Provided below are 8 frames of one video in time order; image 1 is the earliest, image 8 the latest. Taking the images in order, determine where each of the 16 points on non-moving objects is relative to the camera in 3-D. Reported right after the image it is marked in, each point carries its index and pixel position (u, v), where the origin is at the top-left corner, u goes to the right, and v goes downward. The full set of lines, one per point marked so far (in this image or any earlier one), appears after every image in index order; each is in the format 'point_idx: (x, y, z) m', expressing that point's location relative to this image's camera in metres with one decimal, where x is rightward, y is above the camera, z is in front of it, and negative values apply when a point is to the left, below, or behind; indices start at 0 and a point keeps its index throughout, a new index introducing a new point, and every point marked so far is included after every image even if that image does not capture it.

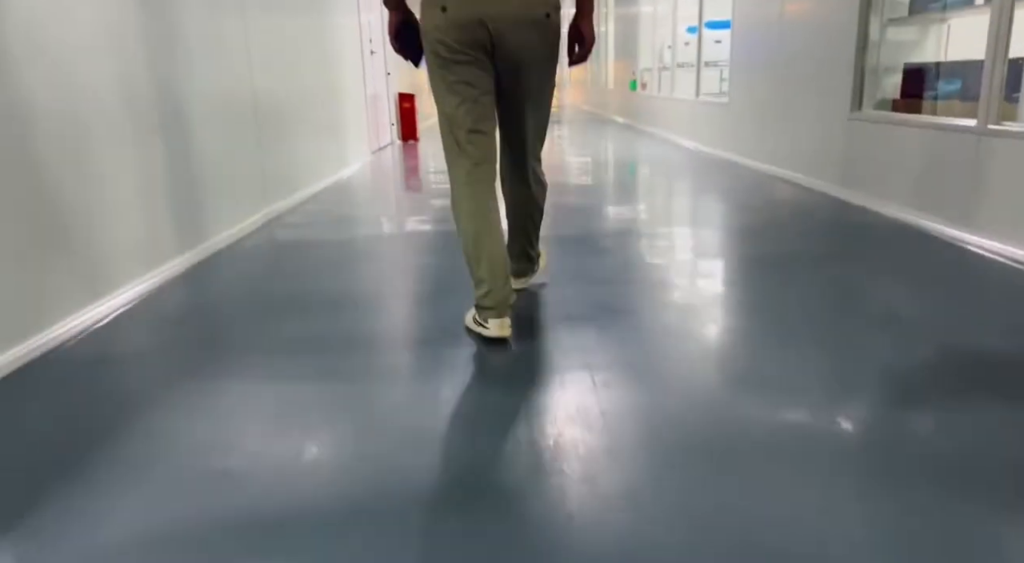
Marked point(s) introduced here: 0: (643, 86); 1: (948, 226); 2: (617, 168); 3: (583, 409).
0: (+1.6, +2.4, +9.6) m
1: (+1.6, +0.2, +2.7) m
2: (+0.8, +0.9, +5.7) m
3: (+0.2, -0.3, +1.6) m
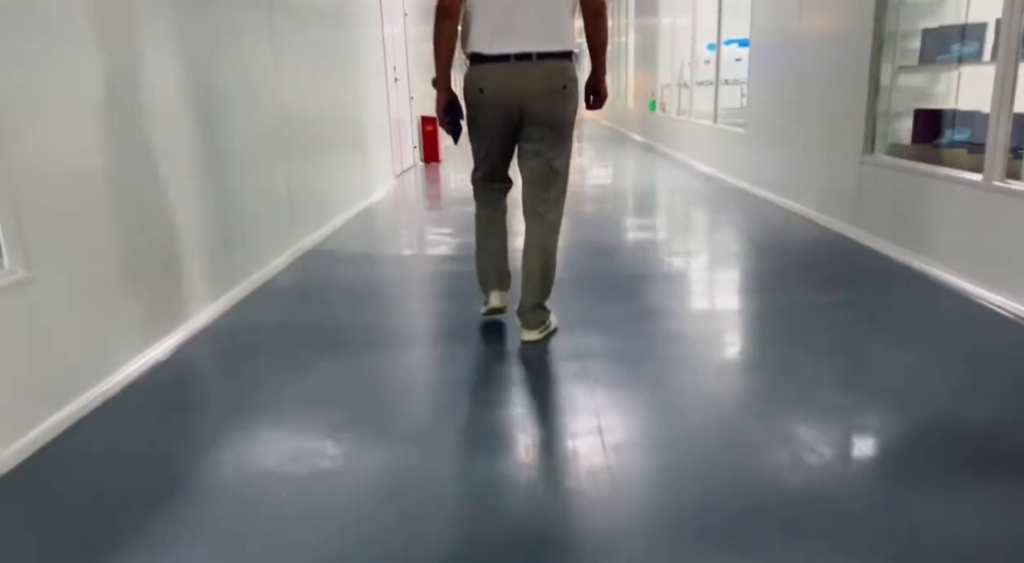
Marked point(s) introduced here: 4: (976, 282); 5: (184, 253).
0: (+1.9, +2.2, +9.6) m
1: (+1.7, 0.0, +2.8) m
2: (+1.0, +0.7, +5.8) m
3: (+0.2, -0.4, +1.7) m
4: (+1.7, 0.0, +2.7) m
5: (-1.1, +0.1, +2.6) m
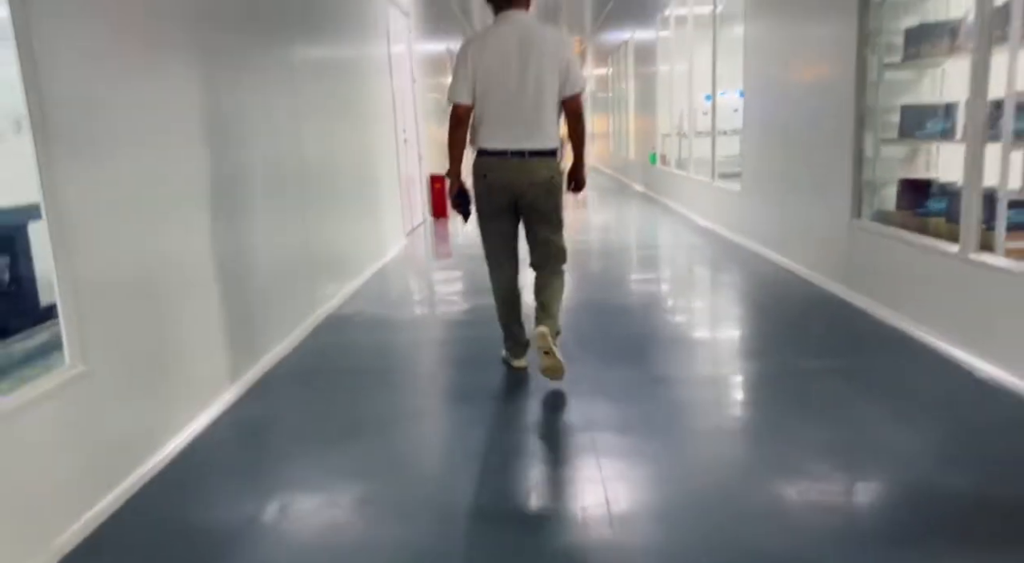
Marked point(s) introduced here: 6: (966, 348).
0: (+2.0, +1.6, +9.9) m
1: (+1.7, -0.2, +3.0) m
2: (+1.0, +0.3, +6.0) m
3: (+0.2, -0.6, +1.9) m
4: (+1.7, -0.3, +2.9) m
5: (-1.1, -0.2, +2.8) m
6: (+1.7, -0.3, +2.7) m
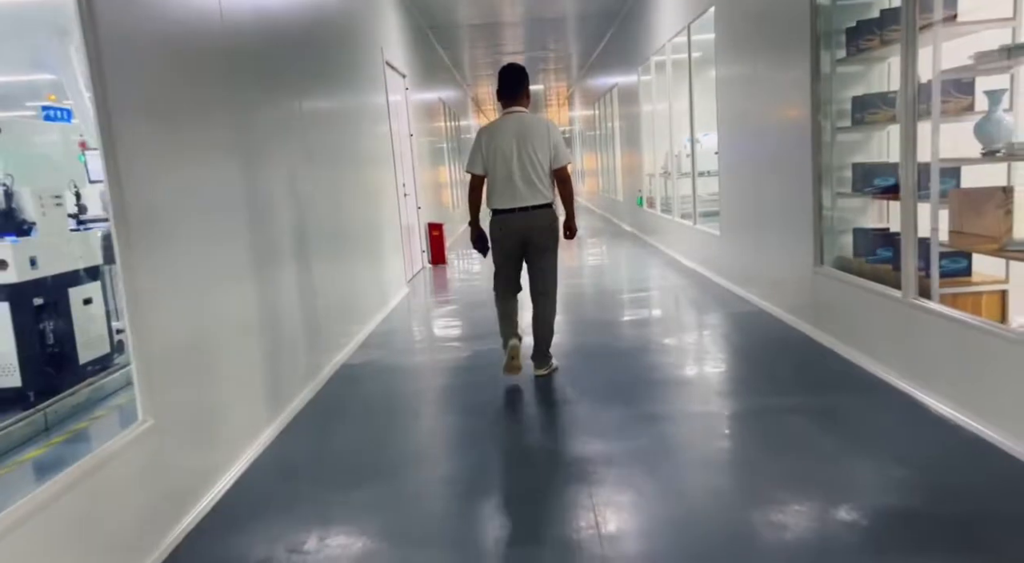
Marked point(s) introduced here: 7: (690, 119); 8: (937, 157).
0: (+1.9, +1.1, +10.4) m
1: (+1.7, -0.4, +3.3) m
2: (+1.0, -0.1, +6.4) m
3: (+0.2, -0.8, +2.2) m
4: (+1.7, -0.4, +3.2) m
5: (-1.1, -0.4, +3.2) m
6: (+1.7, -0.4, +3.1) m
7: (+1.8, +1.7, +7.6) m
8: (+1.7, +0.5, +3.0) m
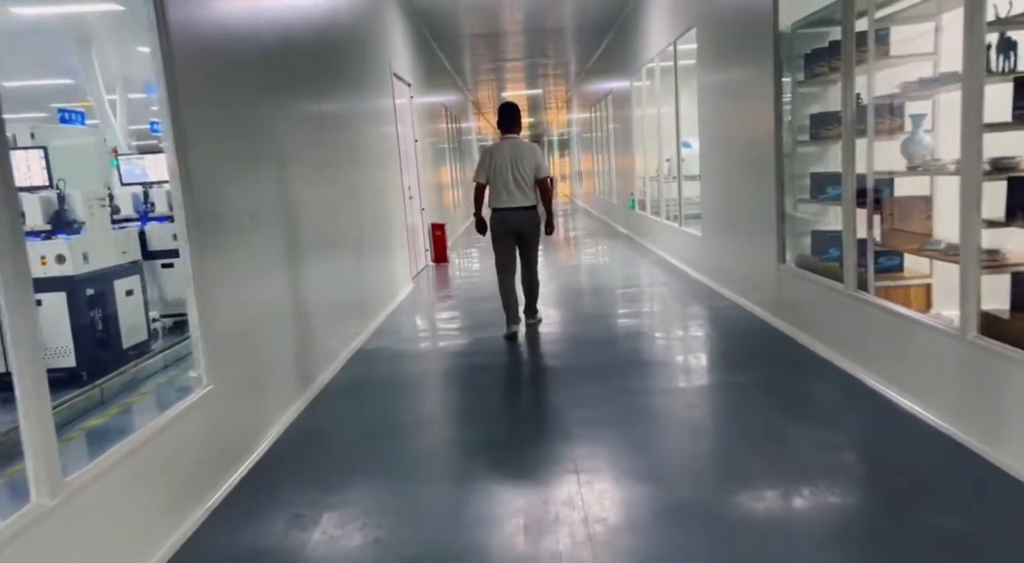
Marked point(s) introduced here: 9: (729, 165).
0: (+1.9, +1.1, +10.8) m
1: (+1.7, -0.4, +3.8) m
2: (+1.0, -0.1, +6.9) m
3: (+0.2, -0.8, +2.7) m
4: (+1.7, -0.4, +3.7) m
5: (-1.1, -0.4, +3.7) m
6: (+1.7, -0.4, +3.6) m
7: (+1.8, +1.7, +8.1) m
8: (+1.7, +0.5, +3.5) m
9: (+1.6, +0.9, +5.7) m
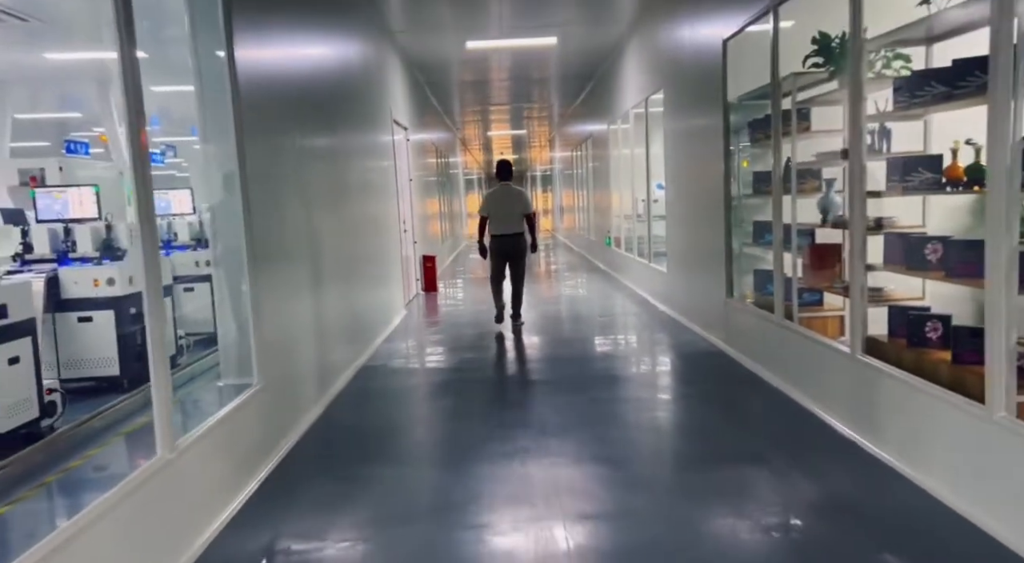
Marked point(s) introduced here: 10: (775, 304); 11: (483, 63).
0: (+1.6, +0.6, +11.6) m
1: (+1.6, -0.6, +4.6) m
2: (+0.8, -0.4, +7.6) m
3: (+0.2, -0.9, +3.4) m
4: (+1.6, -0.6, +4.4) m
5: (-1.2, -0.5, +4.3) m
6: (+1.6, -0.6, +4.3) m
7: (+1.6, +1.3, +9.0) m
8: (+1.6, +0.3, +4.3) m
9: (+1.5, +0.6, +6.5) m
10: (+1.6, -0.1, +4.5) m
11: (-0.4, +3.1, +10.6) m
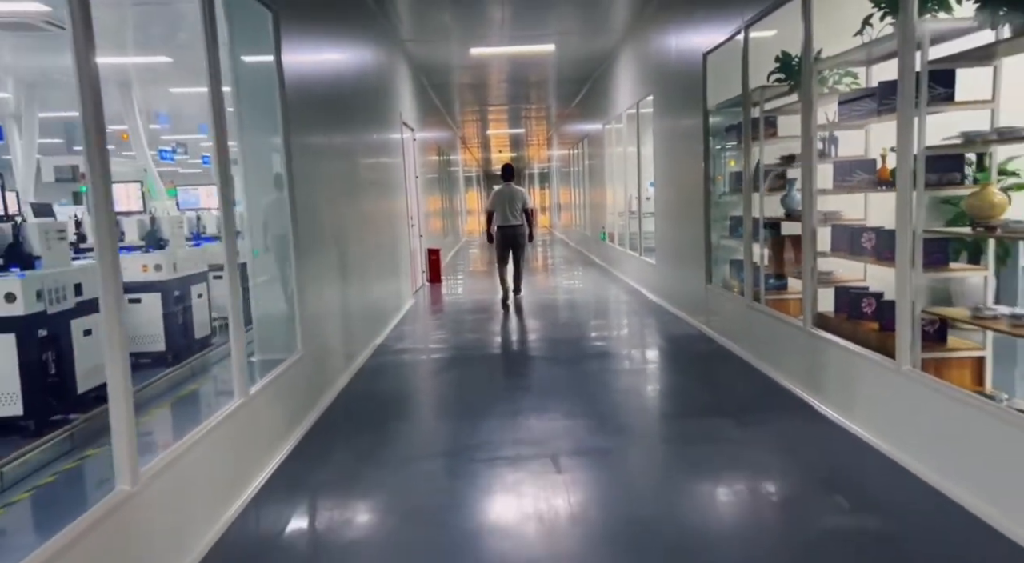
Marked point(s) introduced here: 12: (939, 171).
0: (+1.6, +0.8, +12.2) m
1: (+1.6, -0.5, +5.2) m
2: (+0.8, -0.3, +8.2) m
3: (+0.2, -0.8, +4.0) m
4: (+1.6, -0.5, +5.0) m
5: (-1.2, -0.4, +4.9) m
6: (+1.6, -0.5, +4.9) m
7: (+1.6, +1.4, +9.6) m
8: (+1.6, +0.4, +4.9) m
9: (+1.6, +0.7, +7.1) m
10: (+1.6, 0.0, +5.1) m
11: (-0.4, +3.2, +11.1) m
12: (+1.7, +0.4, +3.1) m
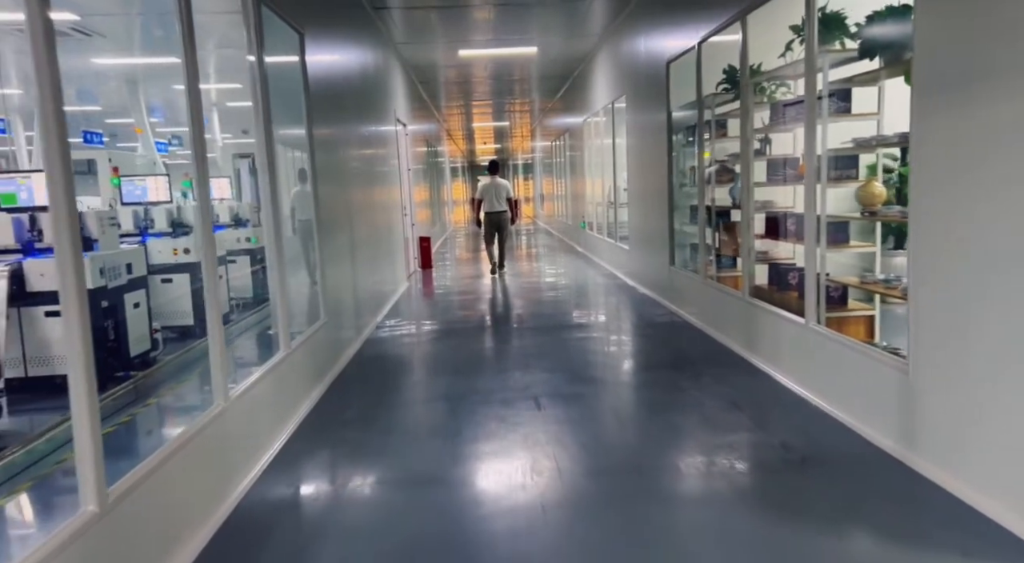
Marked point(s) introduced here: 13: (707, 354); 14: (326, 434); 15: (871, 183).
0: (+1.4, +1.0, +13.0) m
1: (+1.5, -0.3, +5.9) m
2: (+0.6, -0.1, +9.0) m
3: (+0.1, -0.7, +4.8) m
4: (+1.5, -0.4, +5.8) m
5: (-1.3, -0.3, +5.7) m
6: (+1.5, -0.4, +5.7) m
7: (+1.4, +1.6, +10.3) m
8: (+1.5, +0.6, +5.7) m
9: (+1.4, +0.9, +7.9) m
10: (+1.5, +0.1, +5.9) m
11: (-0.6, +3.4, +11.8) m
12: (+1.7, +0.6, +3.8) m
13: (+1.4, -0.5, +5.2) m
14: (-1.0, -0.9, +4.2) m
15: (+1.8, +0.5, +3.7) m
